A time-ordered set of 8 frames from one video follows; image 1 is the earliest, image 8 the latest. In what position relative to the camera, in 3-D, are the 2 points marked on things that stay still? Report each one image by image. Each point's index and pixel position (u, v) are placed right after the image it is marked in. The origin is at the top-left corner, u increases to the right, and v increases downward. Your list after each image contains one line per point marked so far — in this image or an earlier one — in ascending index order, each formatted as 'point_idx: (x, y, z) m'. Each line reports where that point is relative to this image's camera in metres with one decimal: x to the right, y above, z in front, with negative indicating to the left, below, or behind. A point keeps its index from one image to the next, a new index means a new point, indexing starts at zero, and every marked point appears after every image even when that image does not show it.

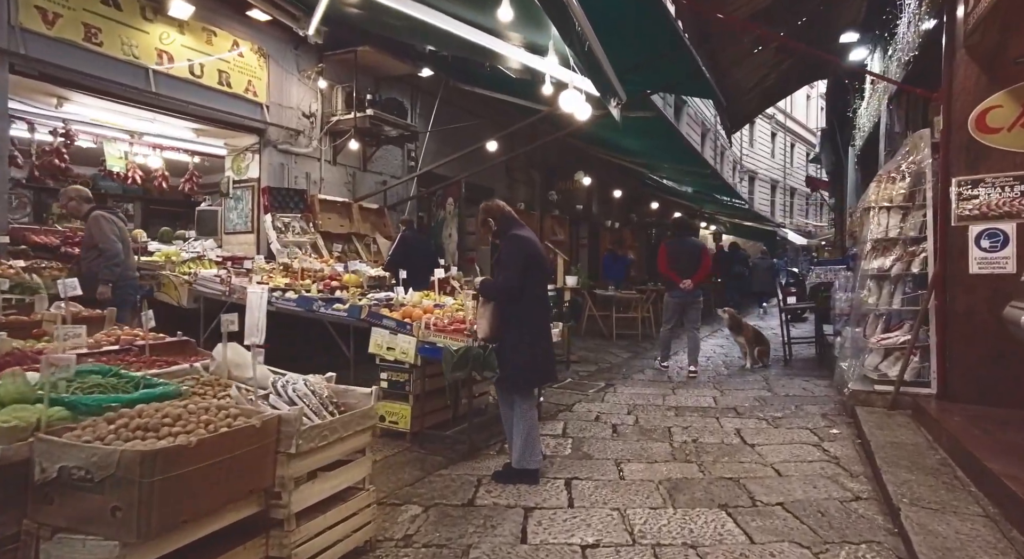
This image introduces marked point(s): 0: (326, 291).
0: (-1.6, -0.1, +5.7) m
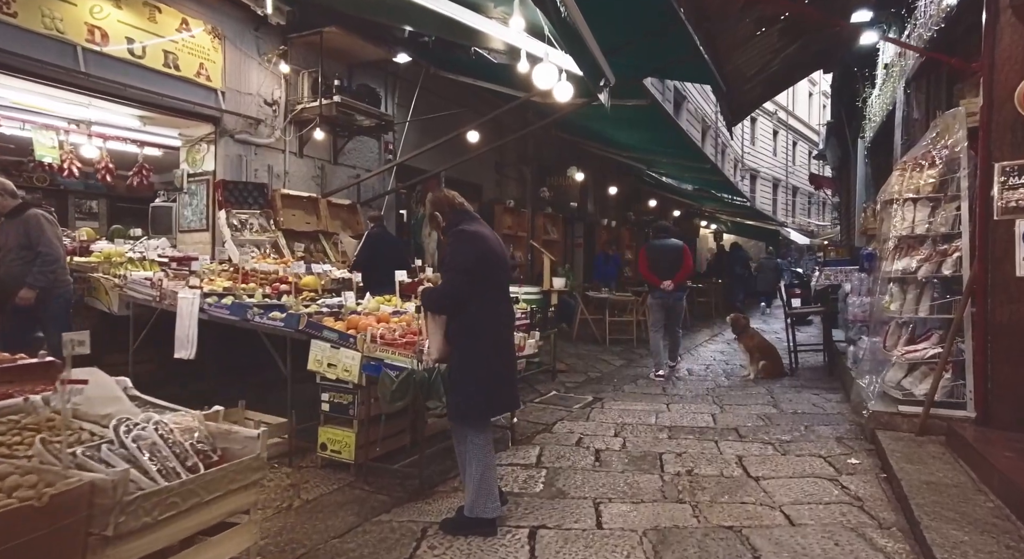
0: (-1.8, -0.1, +5.0) m
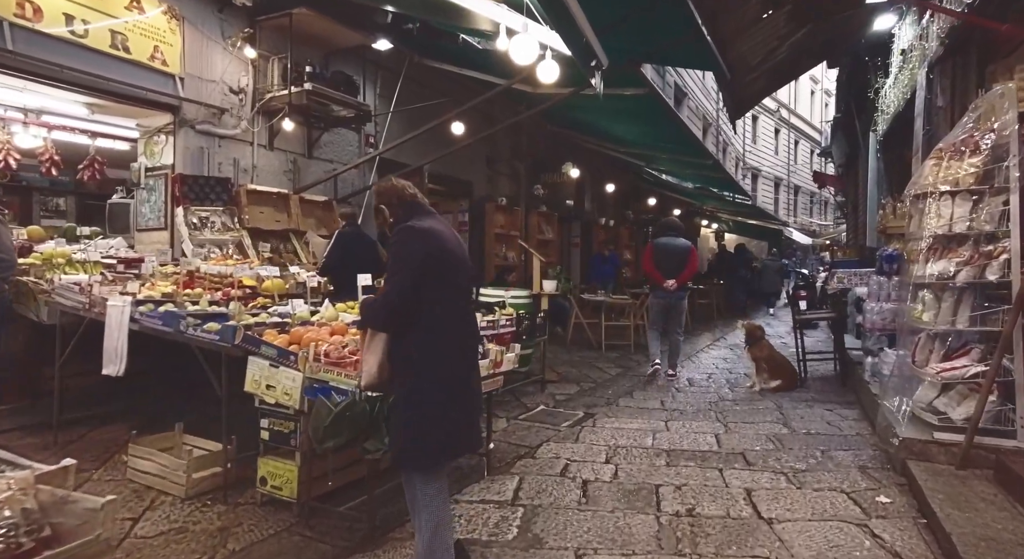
0: (-2.0, -0.2, +4.4) m
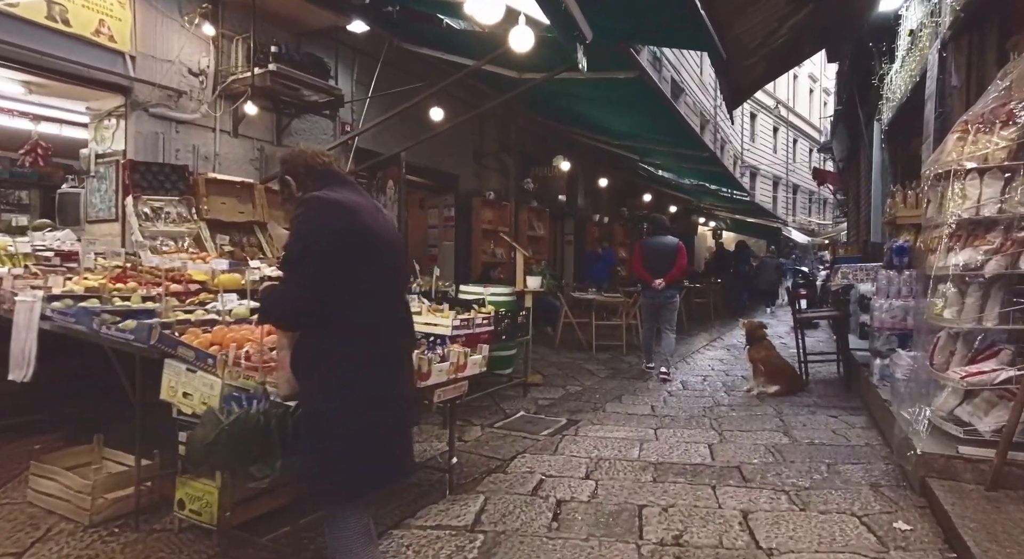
0: (-2.2, -0.1, +3.9) m
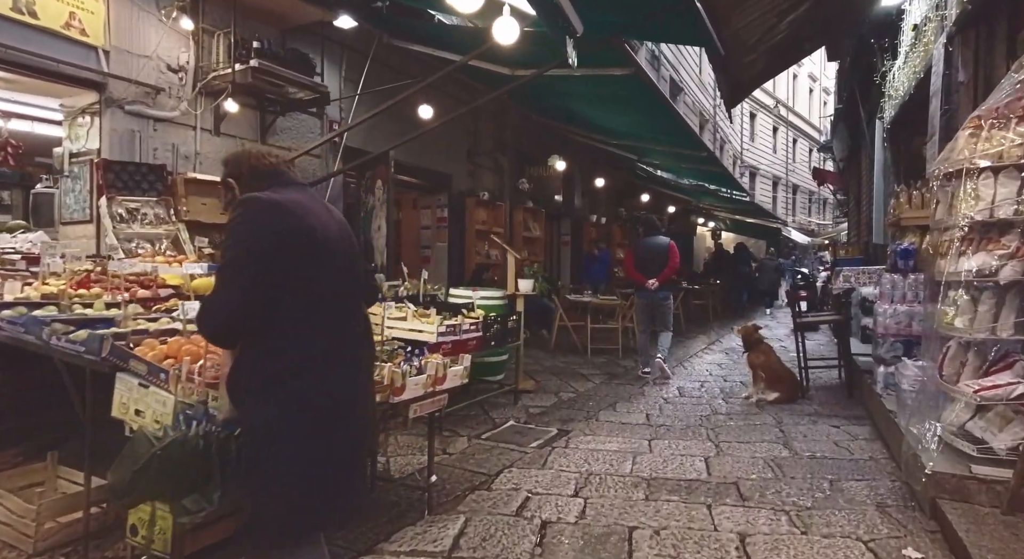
0: (-2.3, -0.2, +3.7) m
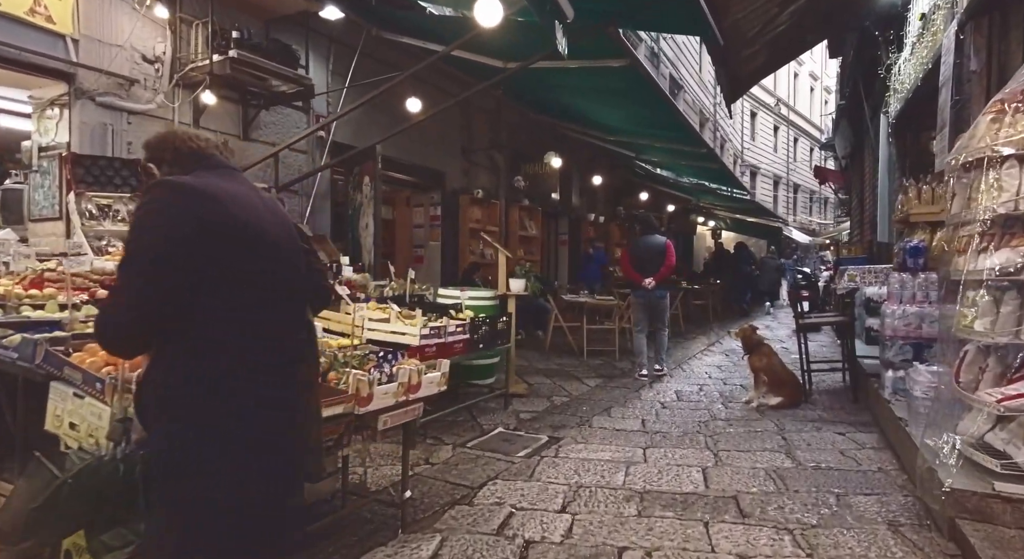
0: (-2.4, -0.1, +3.4) m
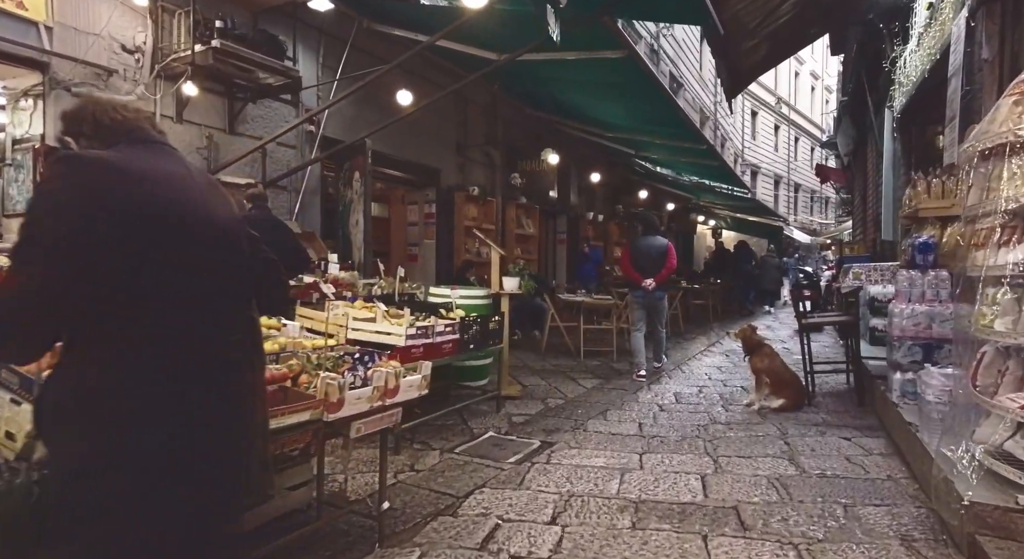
0: (-2.4, -0.1, +3.2) m
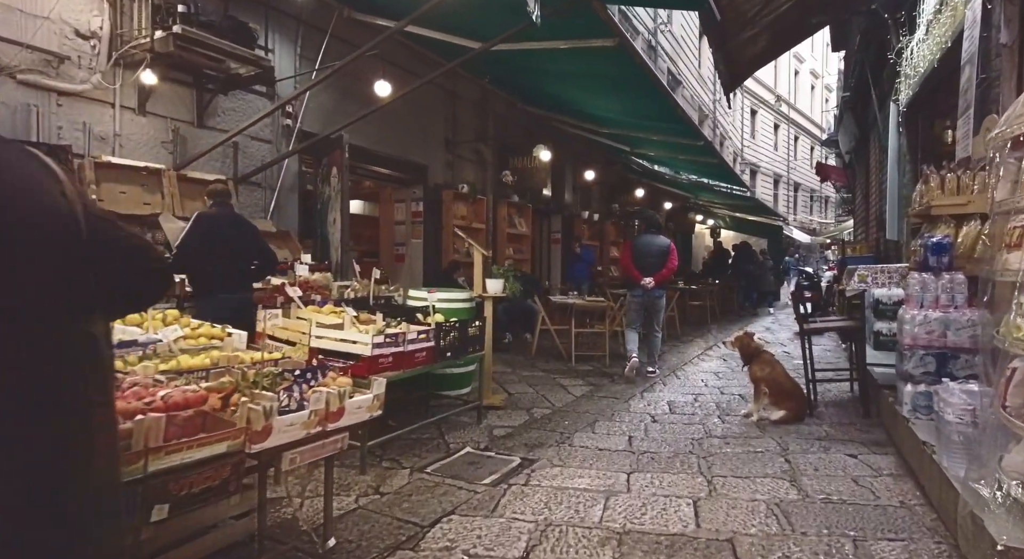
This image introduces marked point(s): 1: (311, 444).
0: (-2.6, -0.1, +2.9) m
1: (-0.7, -0.6, +2.4) m
